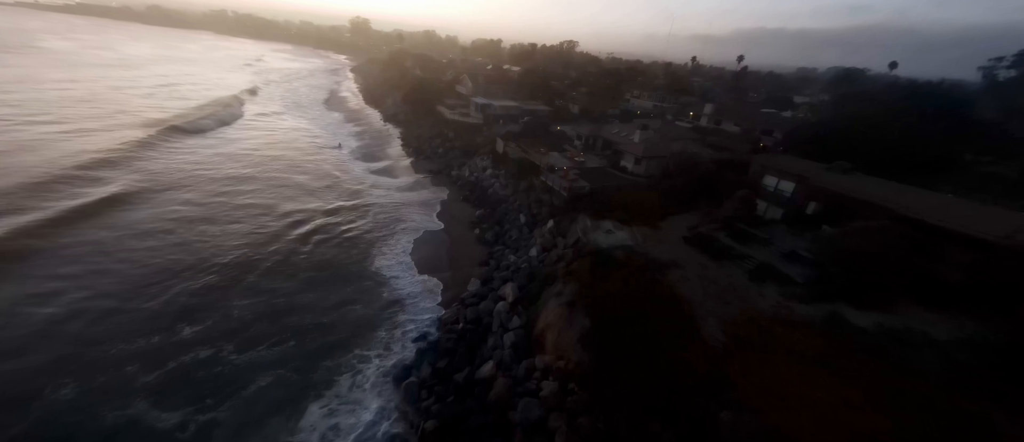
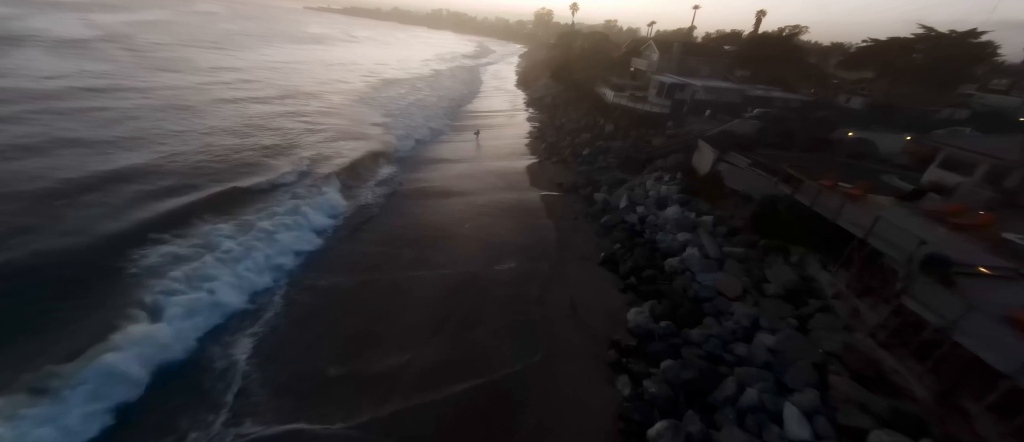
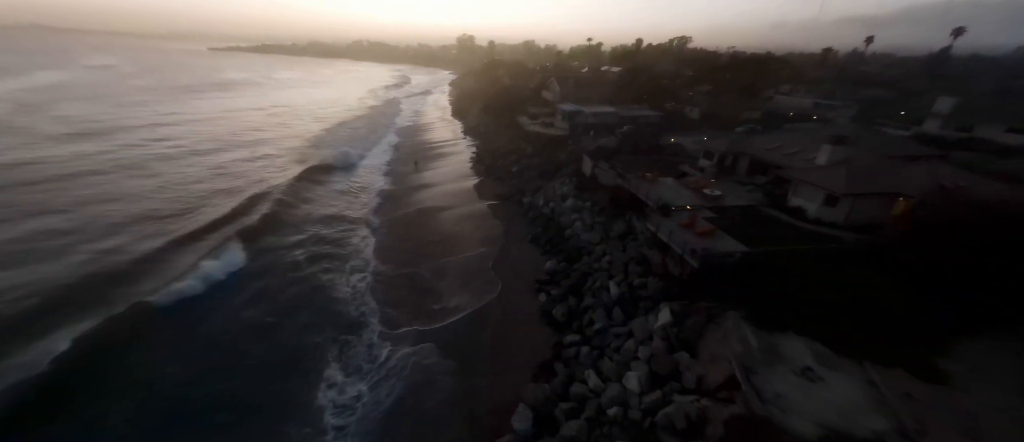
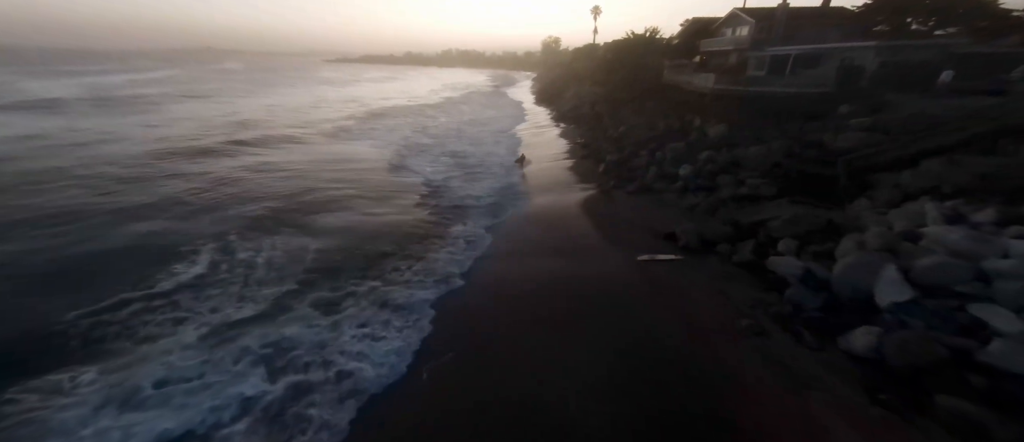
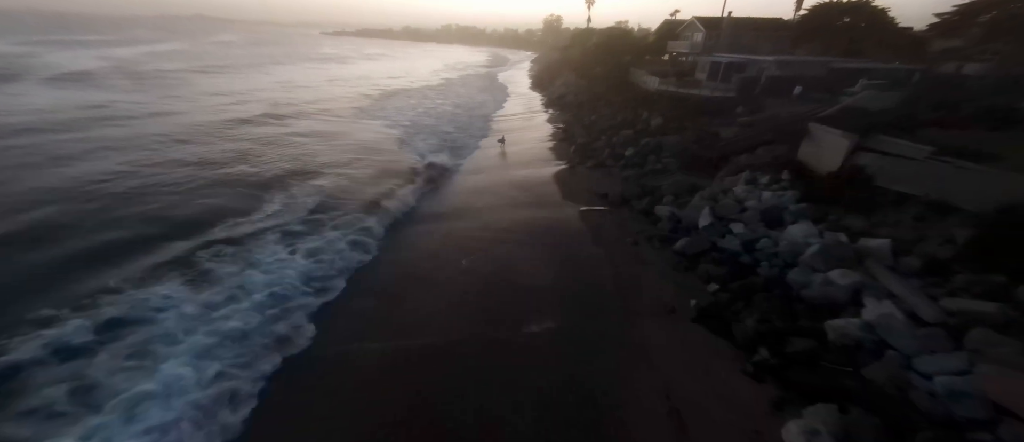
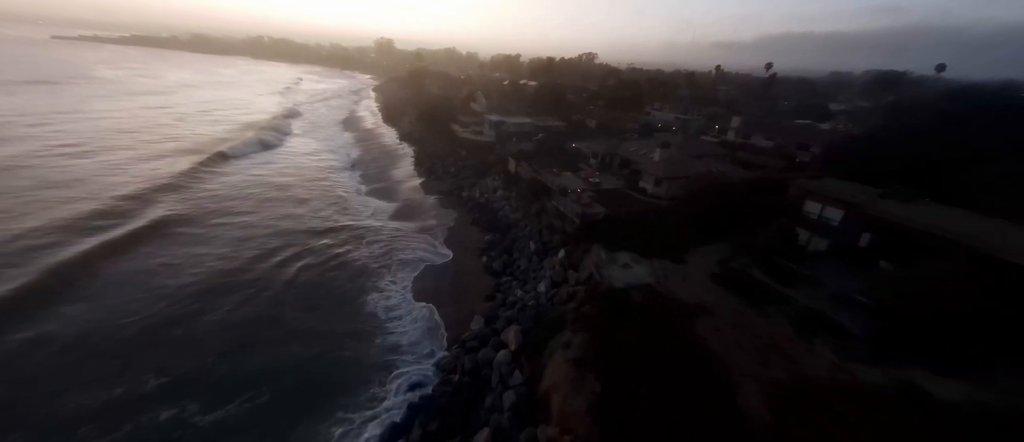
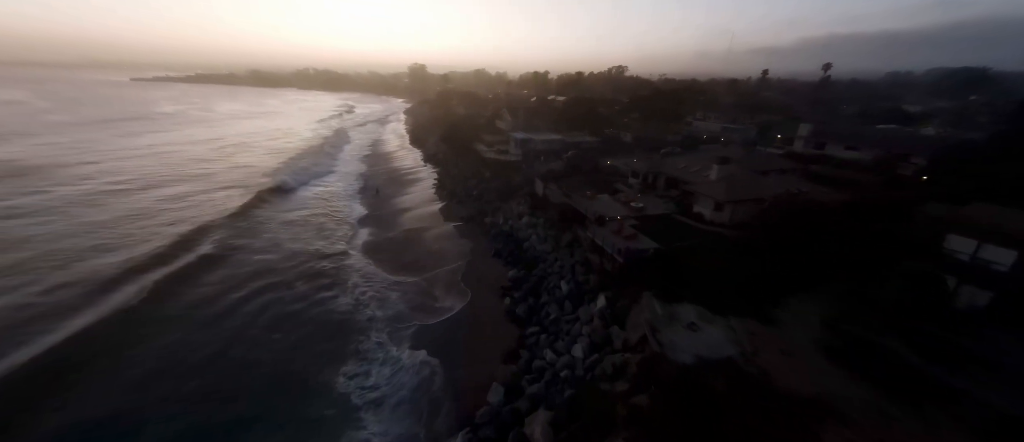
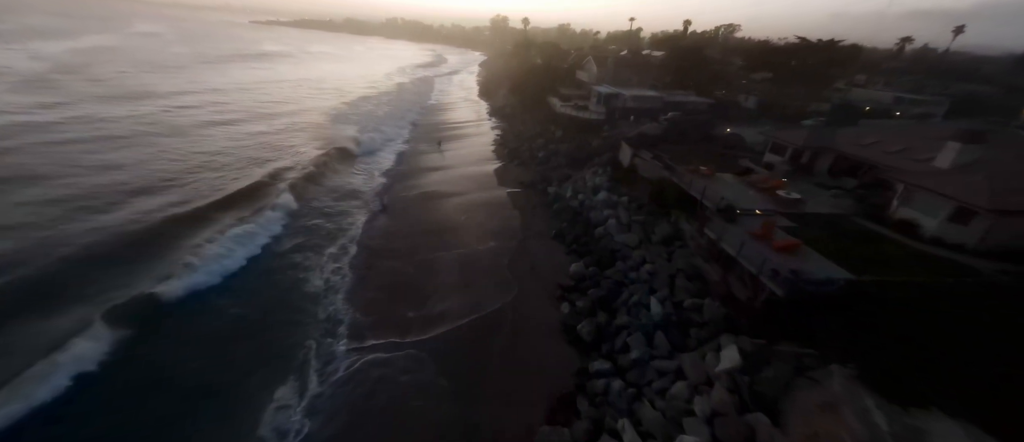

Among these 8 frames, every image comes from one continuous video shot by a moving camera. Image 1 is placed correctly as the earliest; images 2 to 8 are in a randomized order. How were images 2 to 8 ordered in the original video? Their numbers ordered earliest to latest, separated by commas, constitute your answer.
6, 7, 3, 8, 2, 5, 4
